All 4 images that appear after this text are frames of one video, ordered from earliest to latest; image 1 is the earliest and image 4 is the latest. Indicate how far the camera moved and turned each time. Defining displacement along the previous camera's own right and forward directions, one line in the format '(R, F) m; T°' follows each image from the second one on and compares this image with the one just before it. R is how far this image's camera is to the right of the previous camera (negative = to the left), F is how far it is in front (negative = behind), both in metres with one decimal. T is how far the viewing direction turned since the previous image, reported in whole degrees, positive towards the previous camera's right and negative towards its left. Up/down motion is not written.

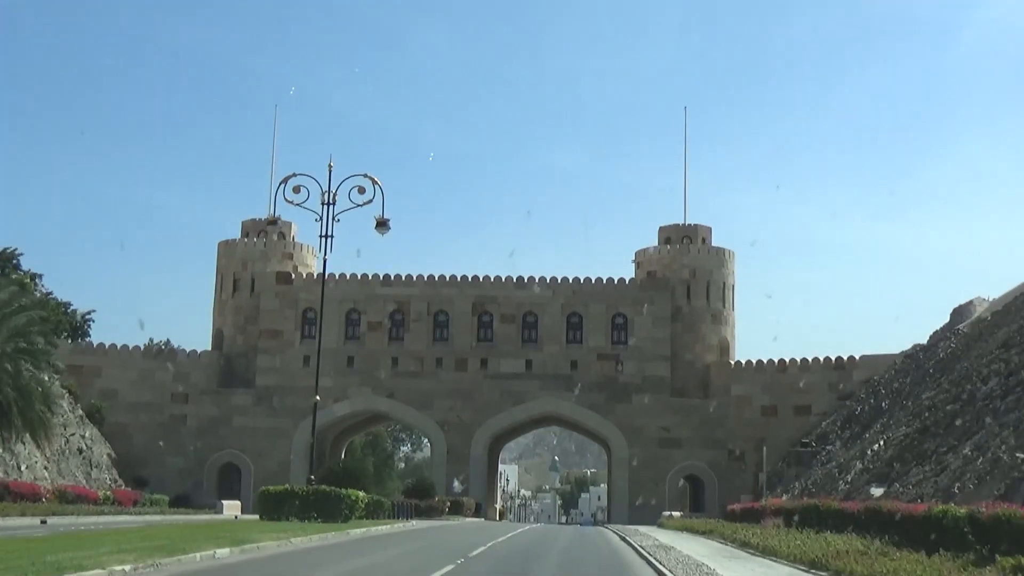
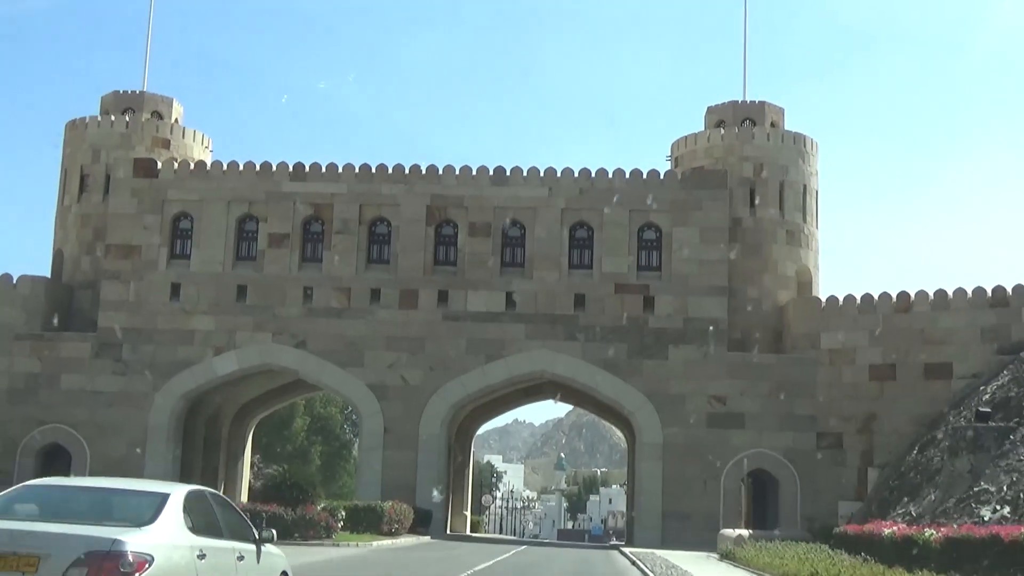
(+1.4, +15.6) m; -1°
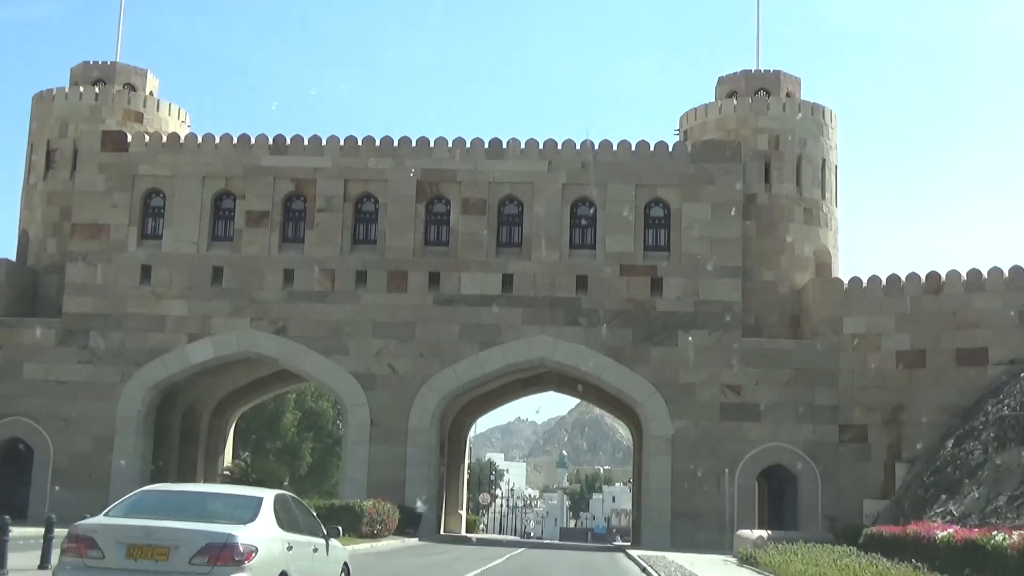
(+0.2, +2.2) m; 0°
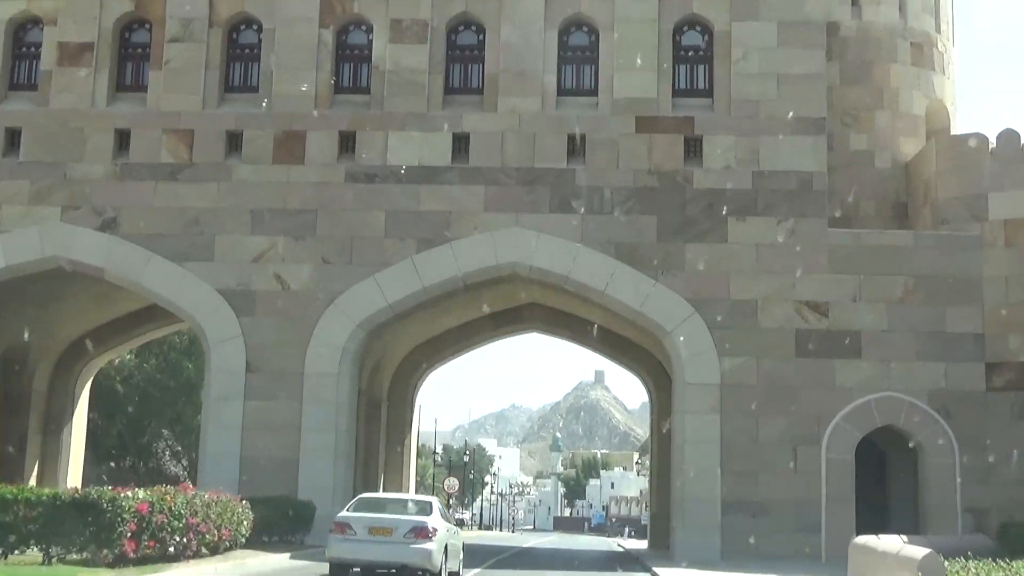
(+0.9, +9.8) m; 0°
